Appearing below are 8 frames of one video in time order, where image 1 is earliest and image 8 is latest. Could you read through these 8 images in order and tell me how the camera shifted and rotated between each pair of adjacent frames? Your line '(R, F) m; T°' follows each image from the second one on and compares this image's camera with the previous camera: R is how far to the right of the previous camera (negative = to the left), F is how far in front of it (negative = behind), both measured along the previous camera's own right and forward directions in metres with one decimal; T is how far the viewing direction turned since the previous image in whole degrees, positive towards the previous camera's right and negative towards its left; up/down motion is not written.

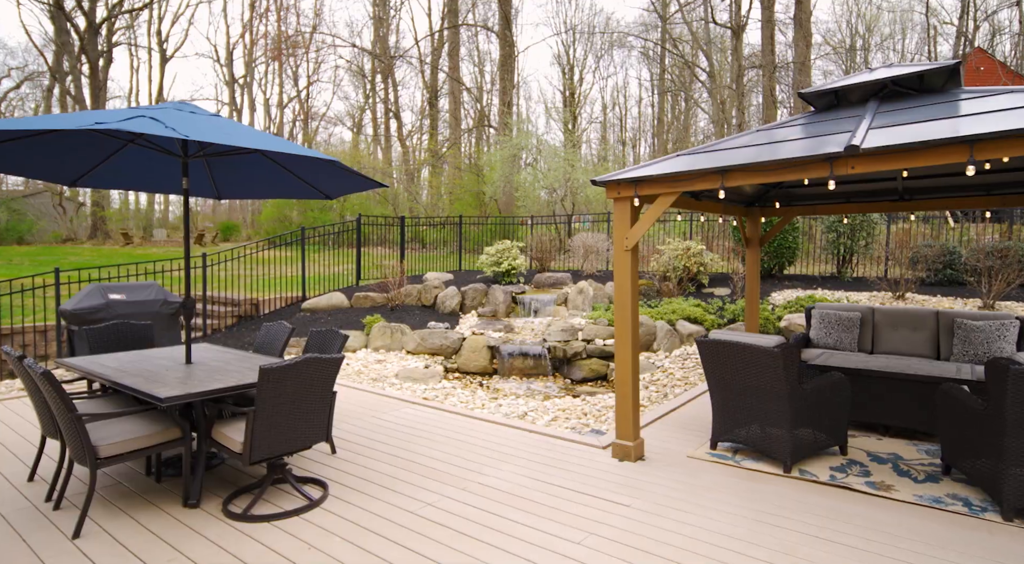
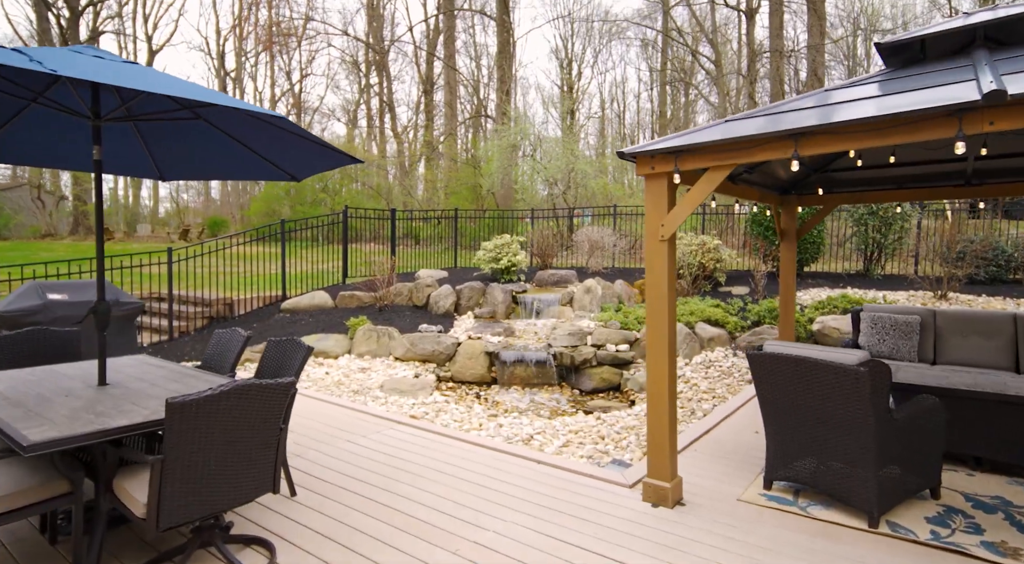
(-0.1, +0.9) m; 0°
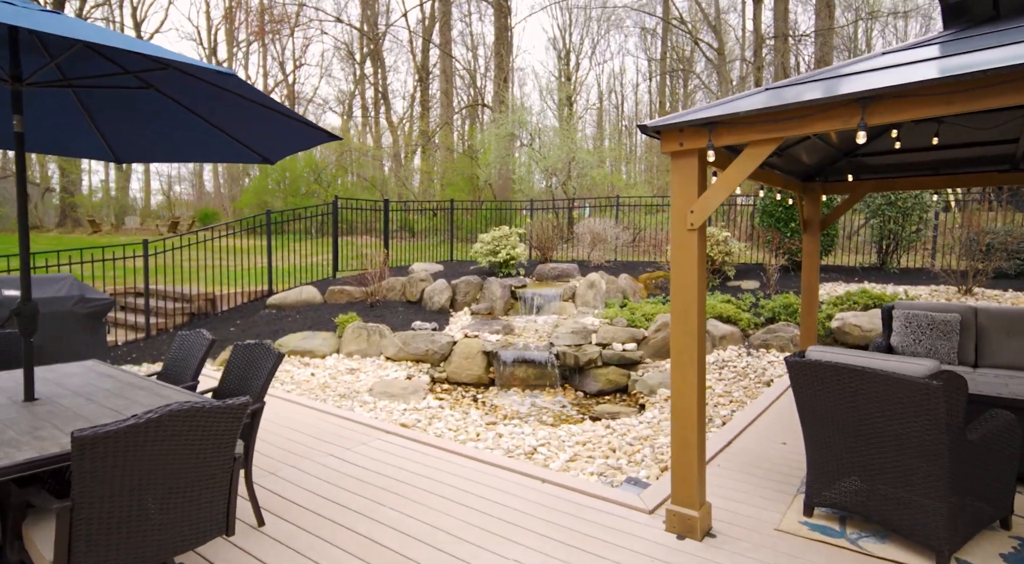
(0.0, +0.5) m; 0°
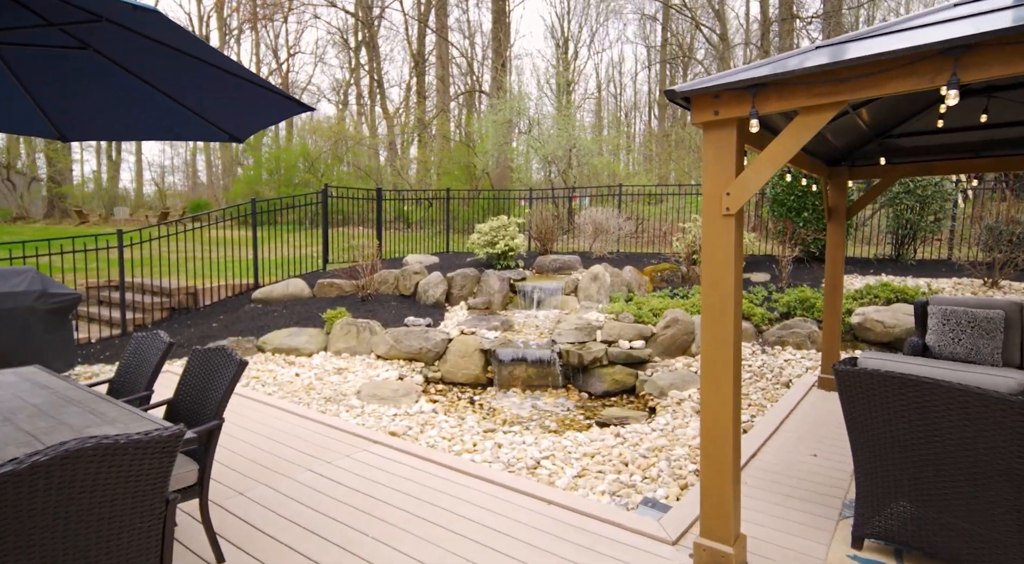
(0.0, +0.5) m; 0°
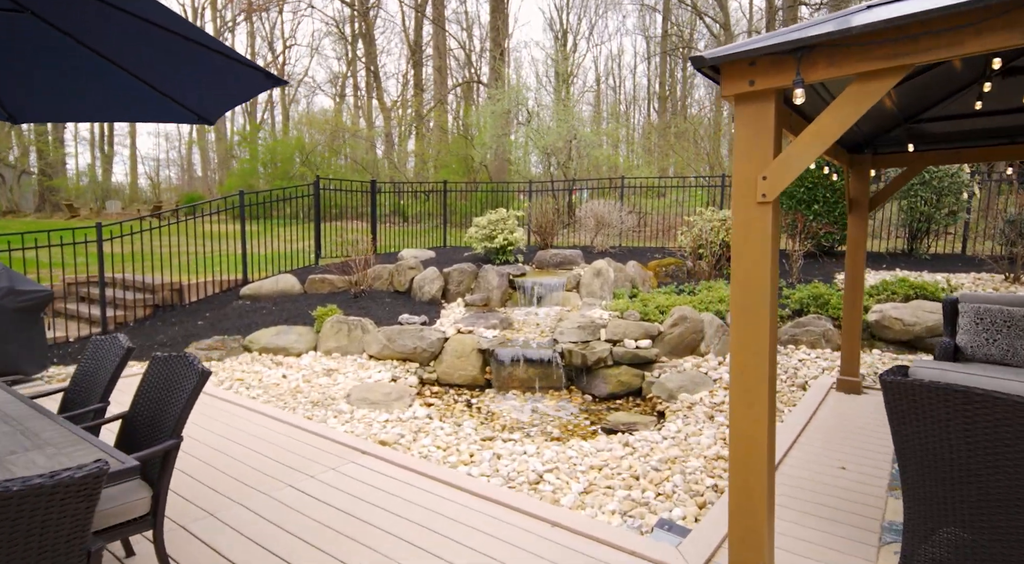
(0.0, +0.4) m; 0°
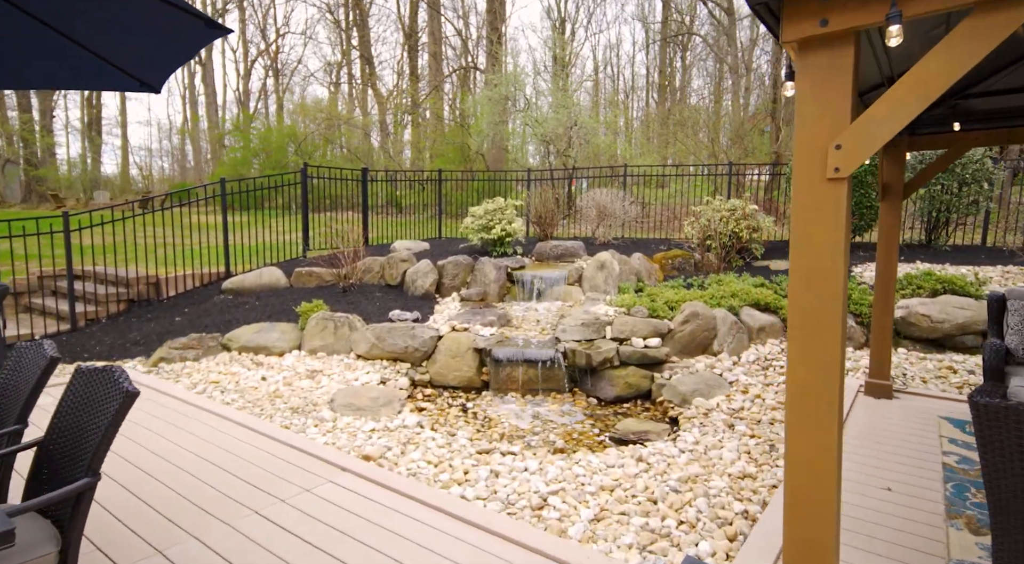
(0.0, +0.5) m; 0°
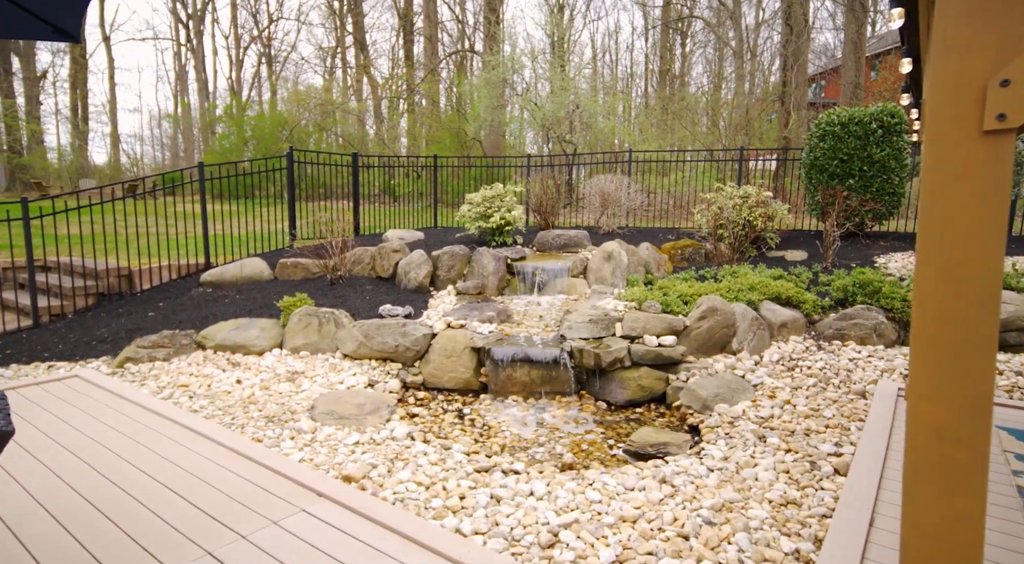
(0.0, +0.5) m; 0°
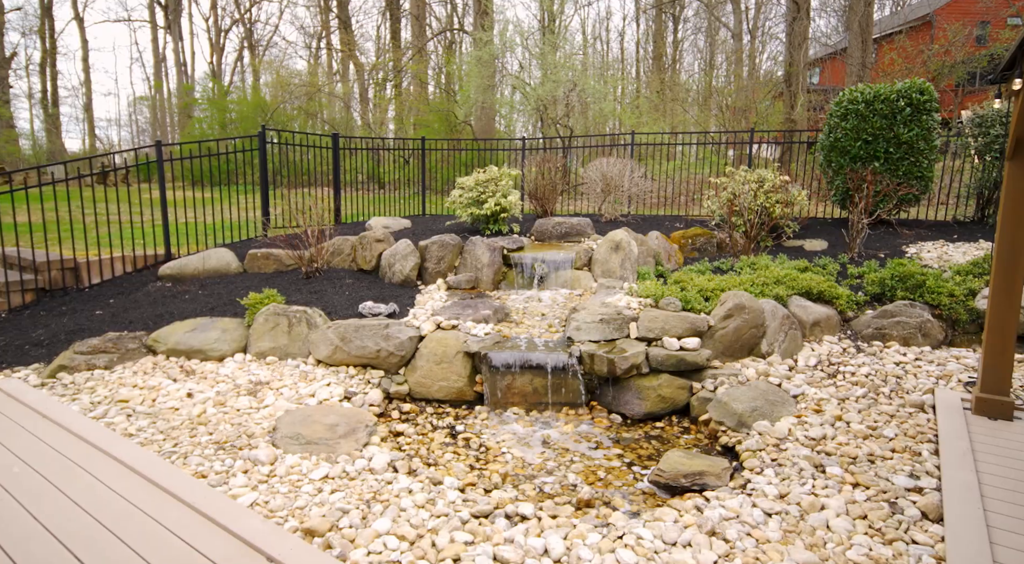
(-0.1, +0.7) m; +1°
